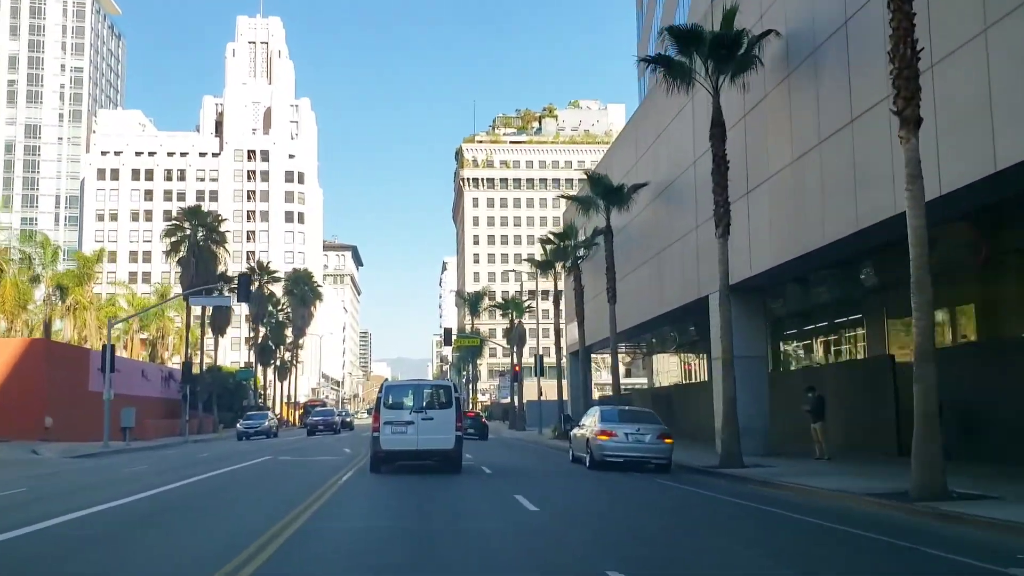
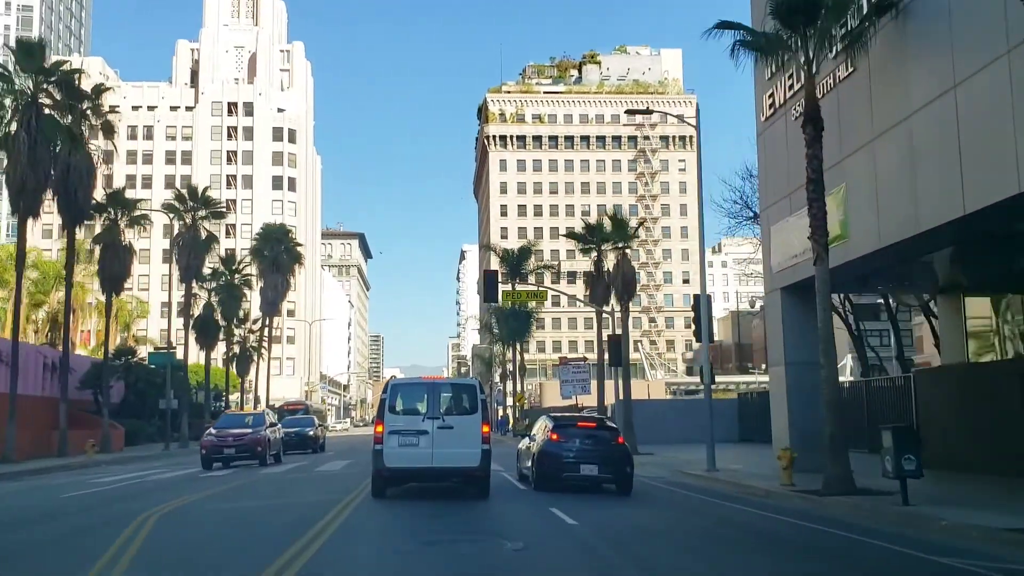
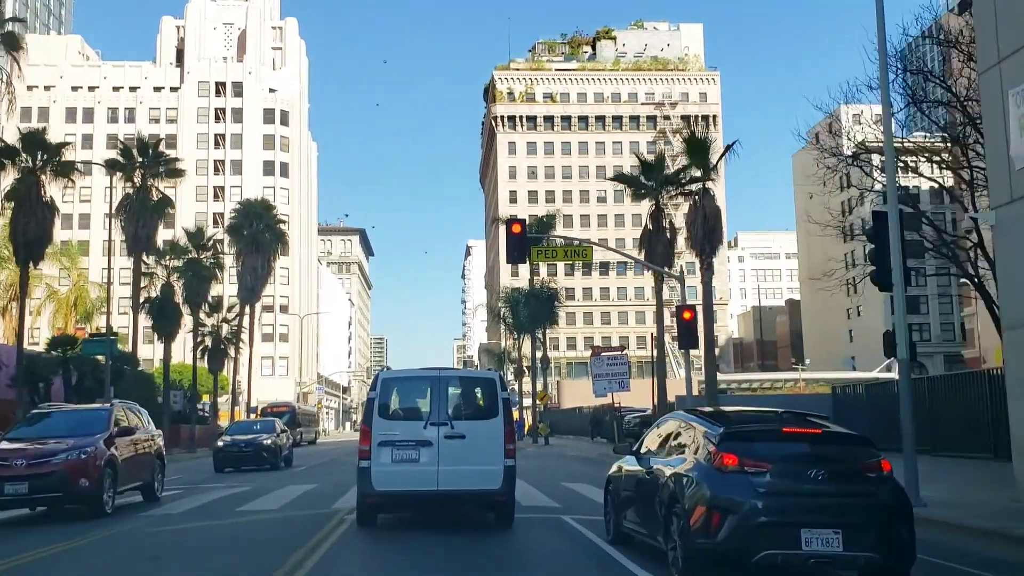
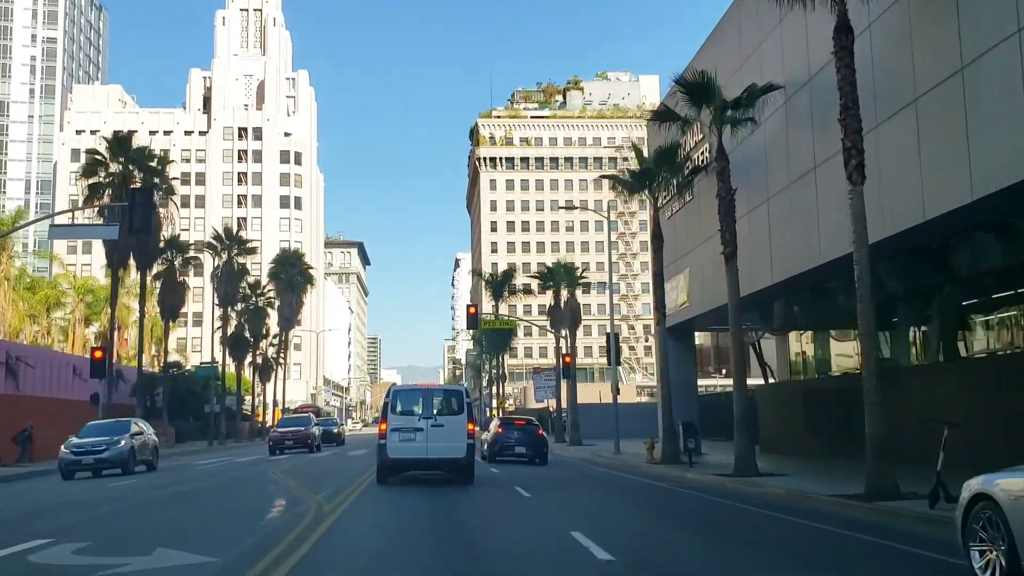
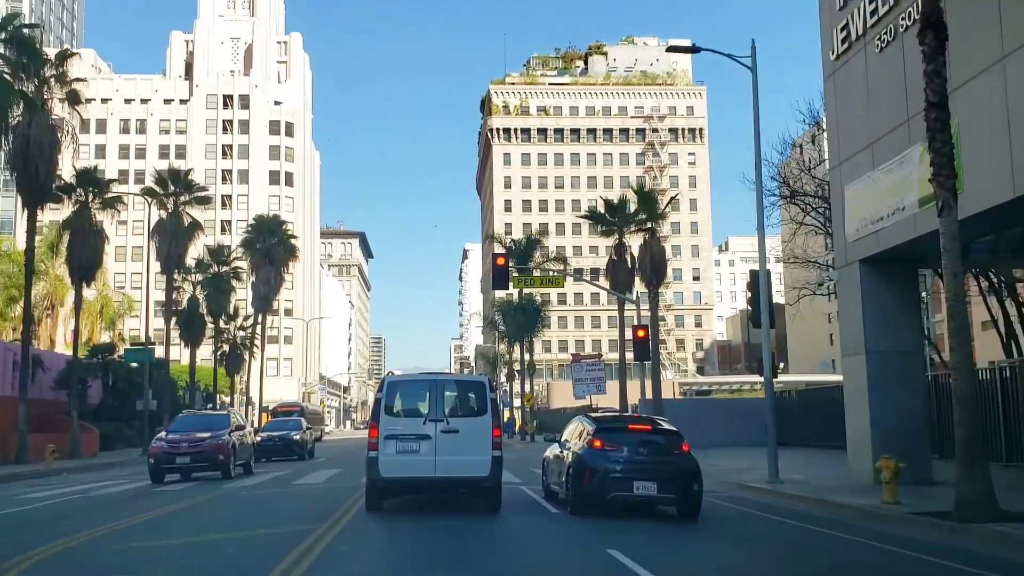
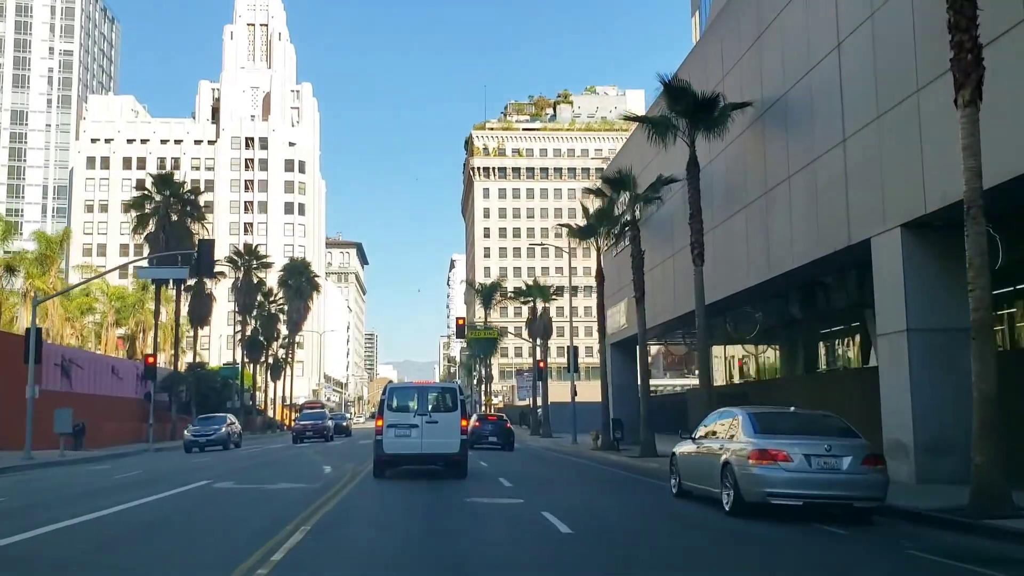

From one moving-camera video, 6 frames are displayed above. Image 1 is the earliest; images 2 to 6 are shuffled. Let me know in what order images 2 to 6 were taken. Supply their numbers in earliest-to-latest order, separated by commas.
6, 4, 2, 5, 3
